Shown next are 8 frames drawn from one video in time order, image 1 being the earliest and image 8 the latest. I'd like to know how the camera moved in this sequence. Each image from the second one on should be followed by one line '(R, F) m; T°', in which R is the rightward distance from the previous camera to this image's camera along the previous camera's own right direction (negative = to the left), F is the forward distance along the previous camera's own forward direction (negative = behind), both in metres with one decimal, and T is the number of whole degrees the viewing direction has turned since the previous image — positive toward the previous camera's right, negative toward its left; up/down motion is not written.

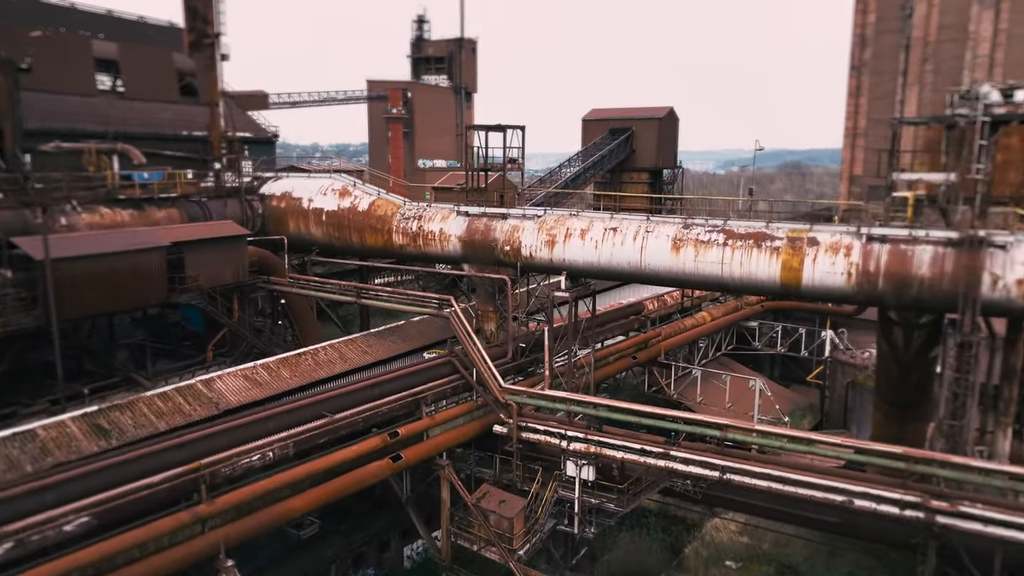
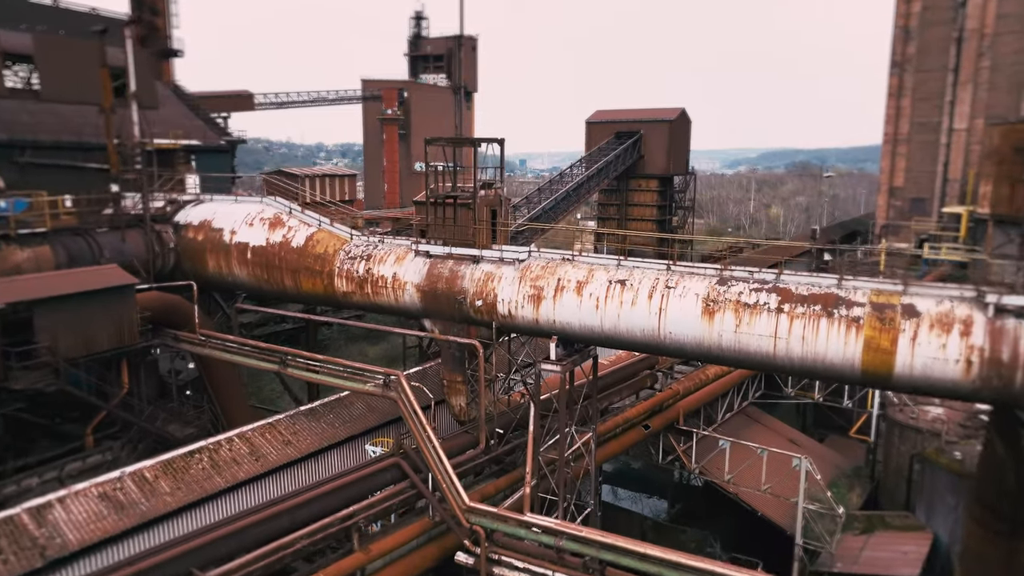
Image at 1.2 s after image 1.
(+0.5, +3.6) m; 0°
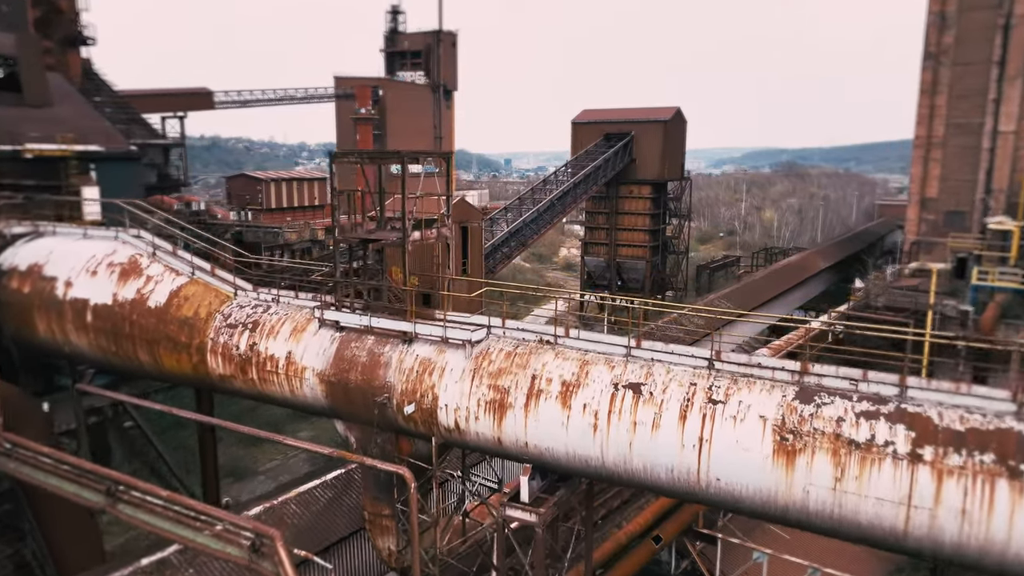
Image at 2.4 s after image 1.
(+0.4, +3.8) m; +1°
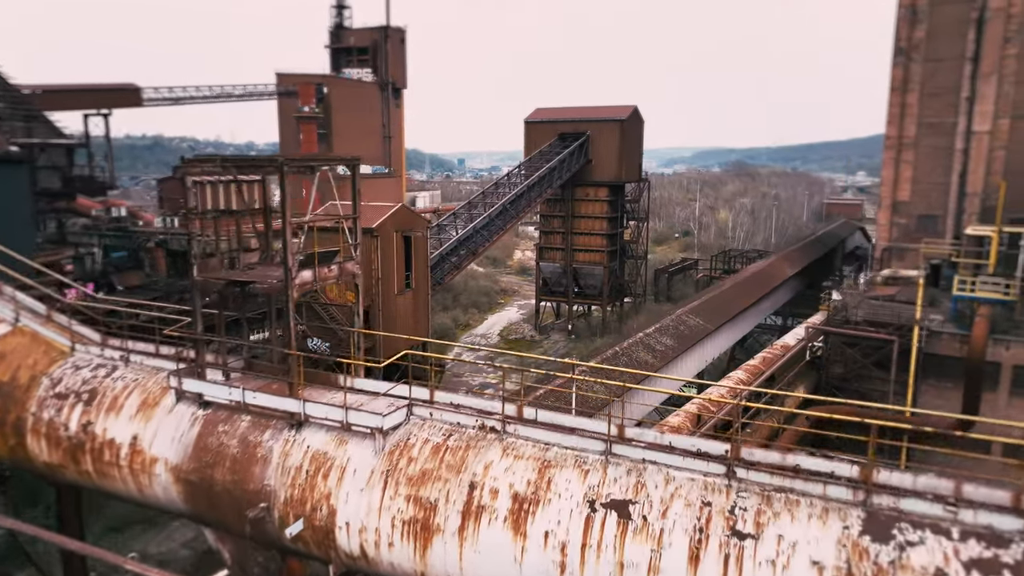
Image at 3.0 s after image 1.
(+0.2, +2.0) m; +4°
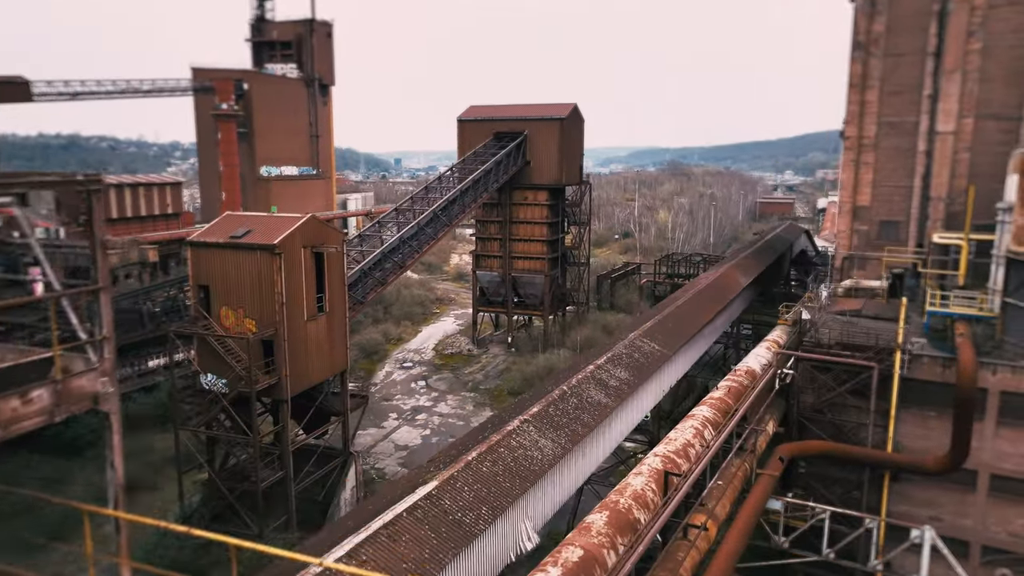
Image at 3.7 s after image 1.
(+0.2, +2.5) m; +5°
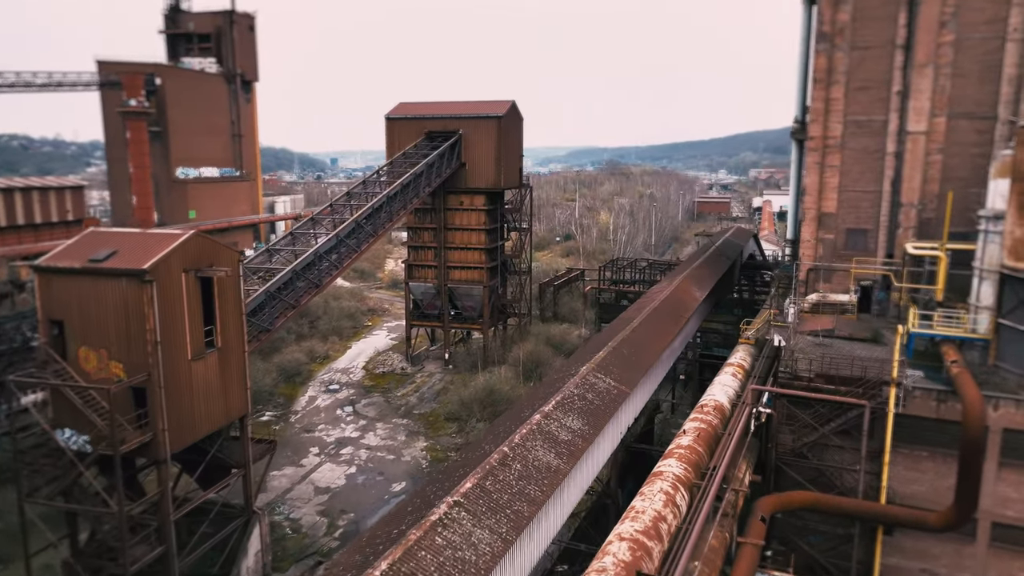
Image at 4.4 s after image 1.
(+0.2, +2.5) m; +5°
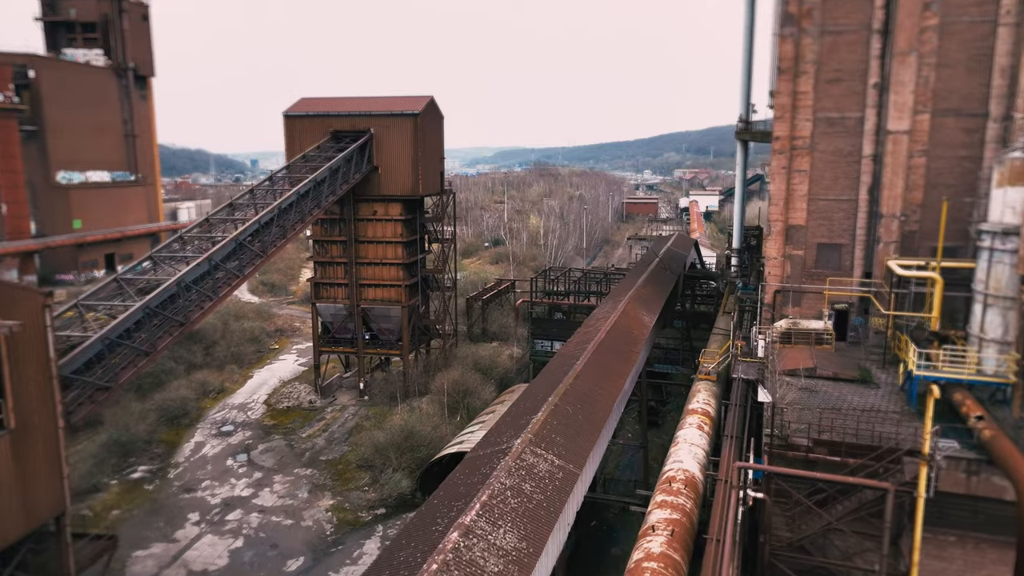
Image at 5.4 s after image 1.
(+0.3, +3.4) m; +6°
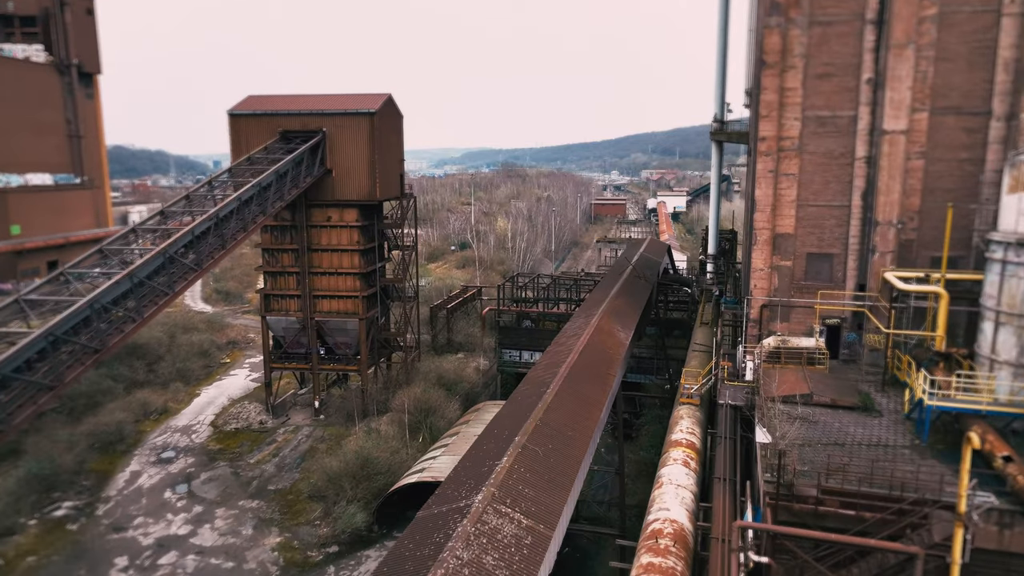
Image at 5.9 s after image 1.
(+0.1, +1.6) m; +3°
